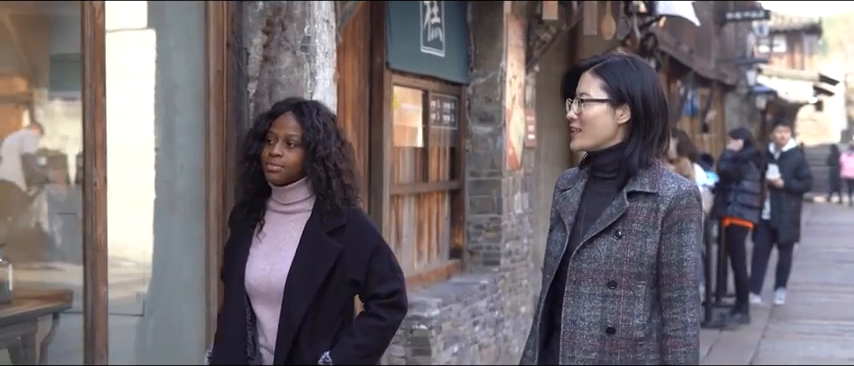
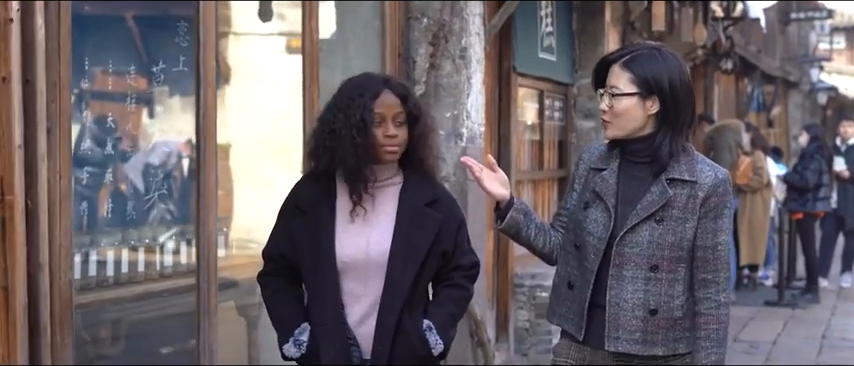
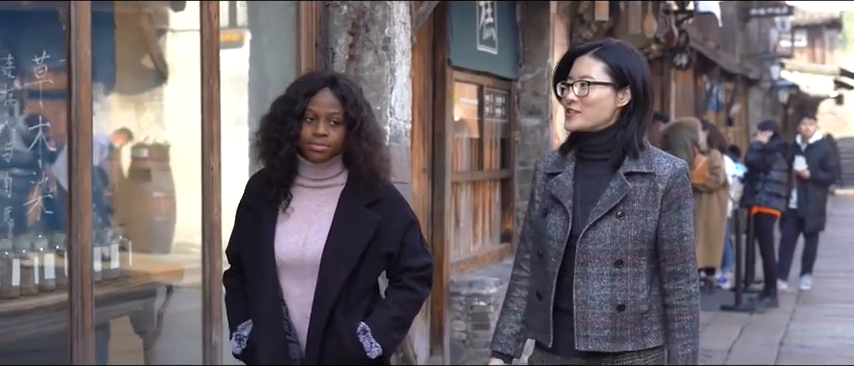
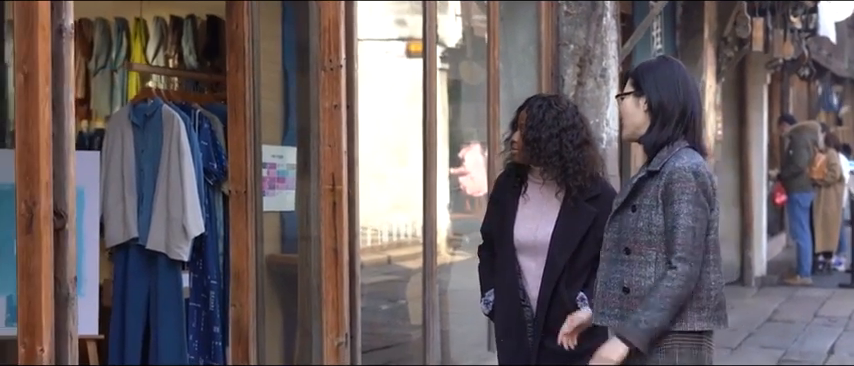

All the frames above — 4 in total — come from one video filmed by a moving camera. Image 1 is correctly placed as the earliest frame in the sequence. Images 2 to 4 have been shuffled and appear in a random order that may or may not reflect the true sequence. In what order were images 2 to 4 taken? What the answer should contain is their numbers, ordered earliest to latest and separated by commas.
3, 2, 4
